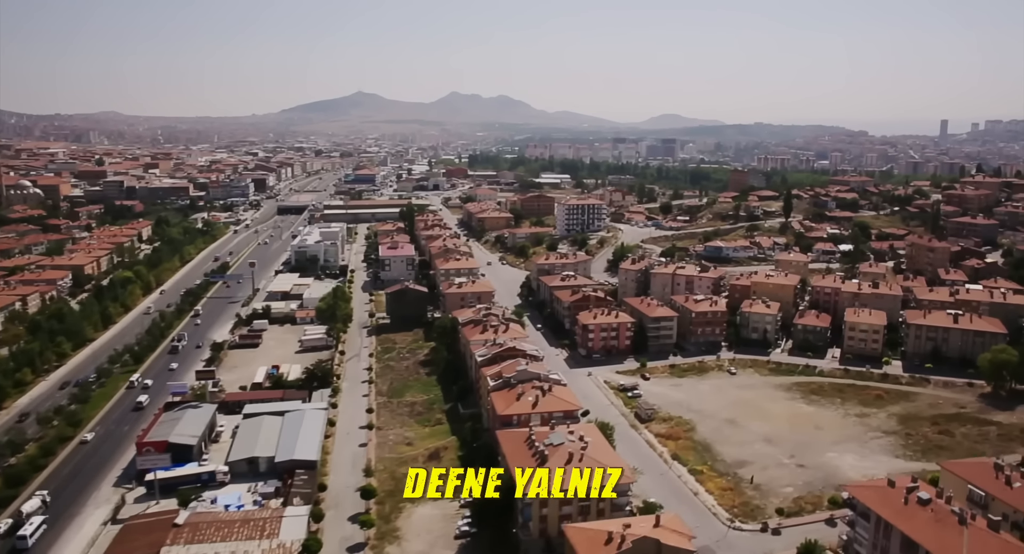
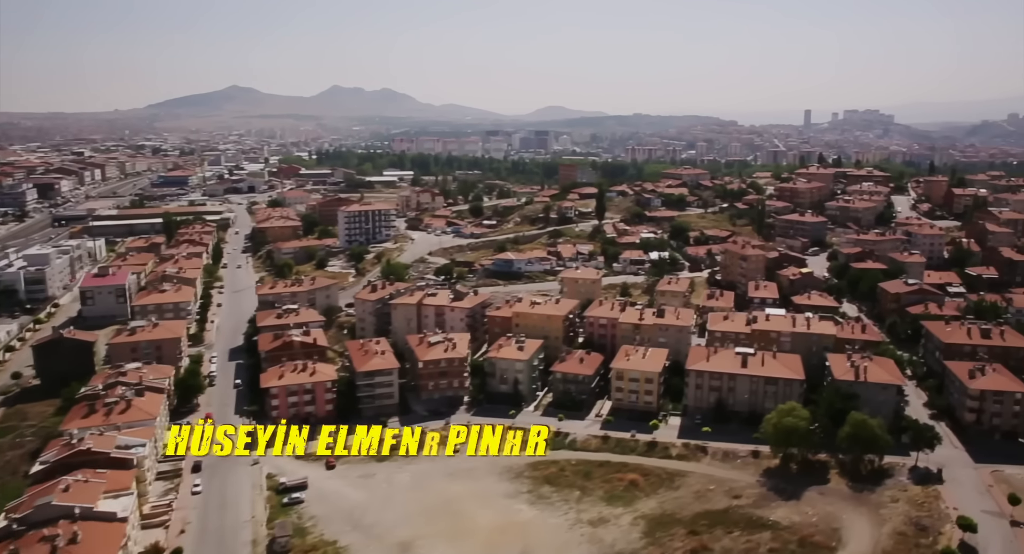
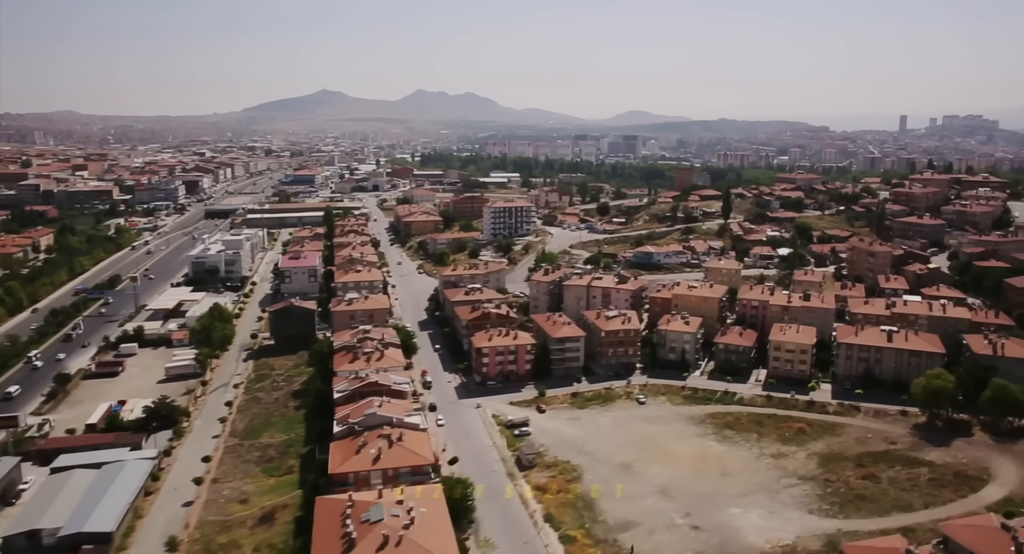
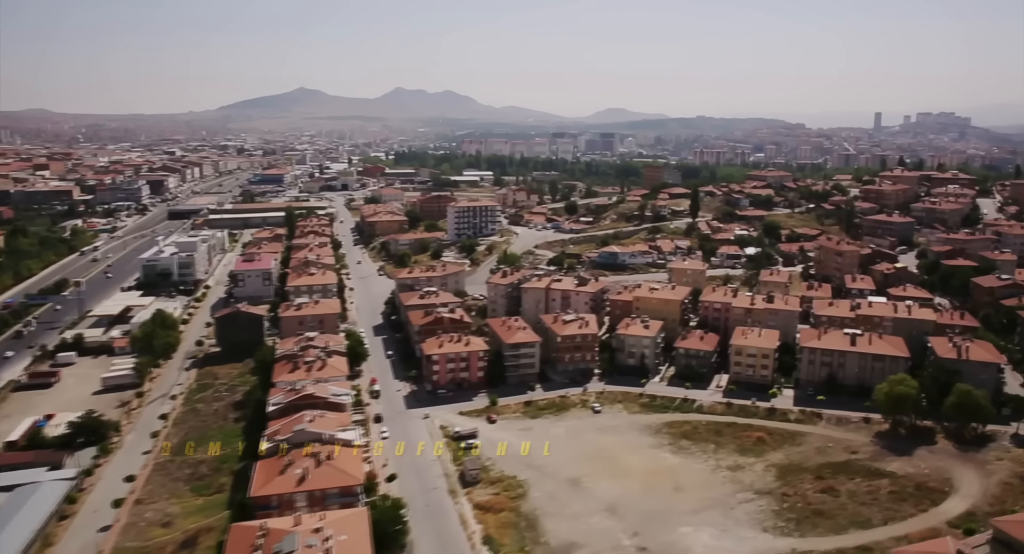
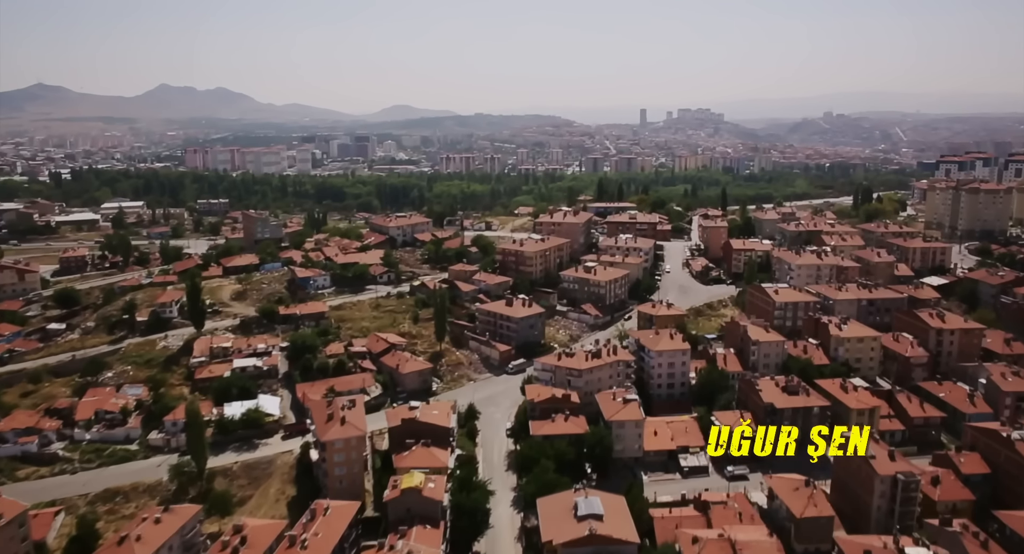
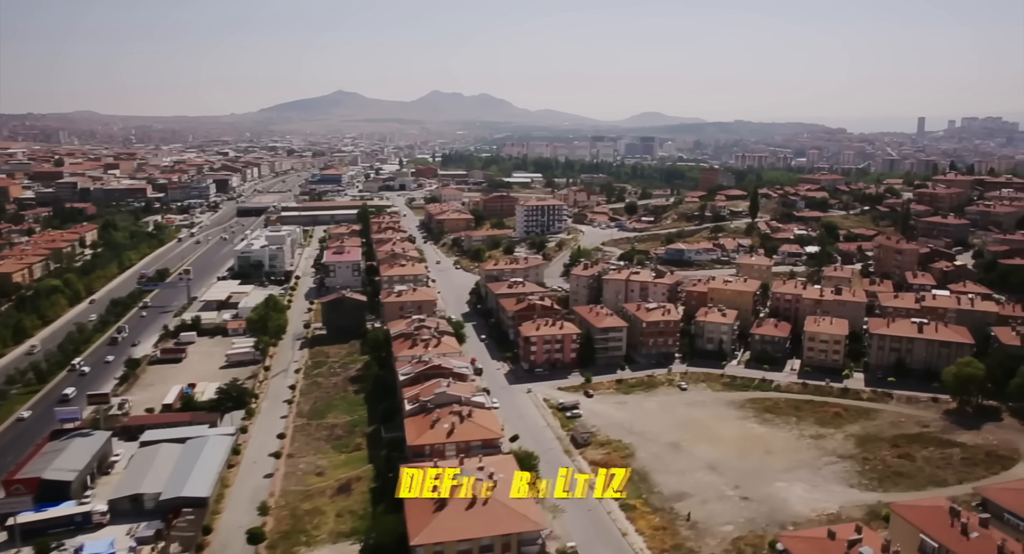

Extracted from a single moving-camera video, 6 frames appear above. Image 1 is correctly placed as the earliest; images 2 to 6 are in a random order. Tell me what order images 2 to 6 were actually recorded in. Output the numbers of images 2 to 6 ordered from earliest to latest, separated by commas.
6, 3, 4, 2, 5
